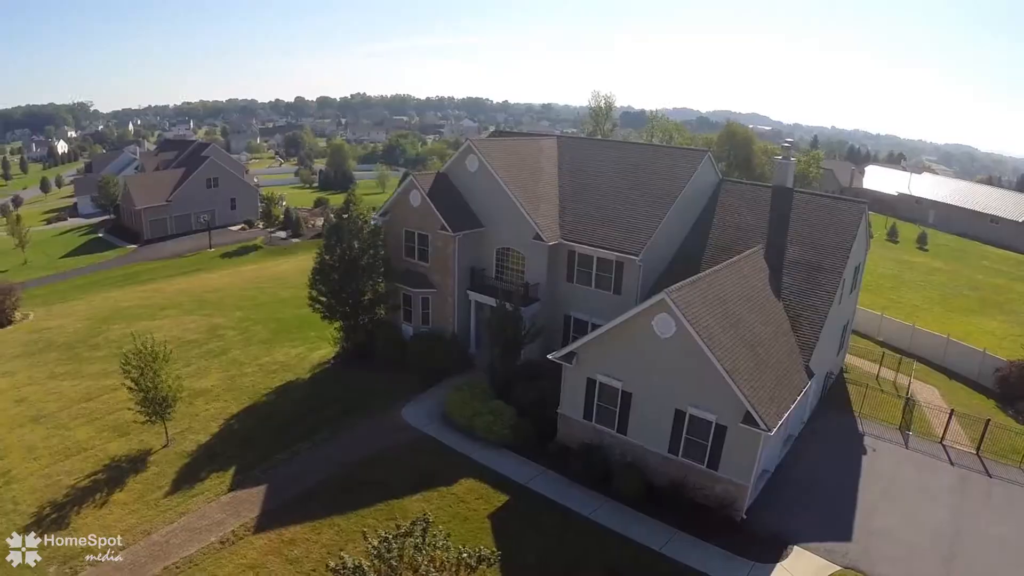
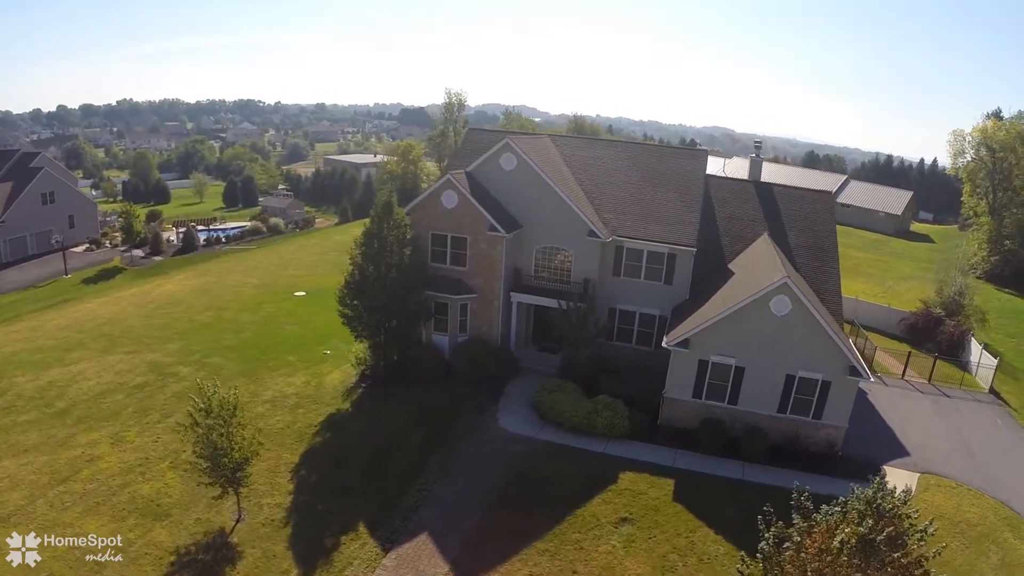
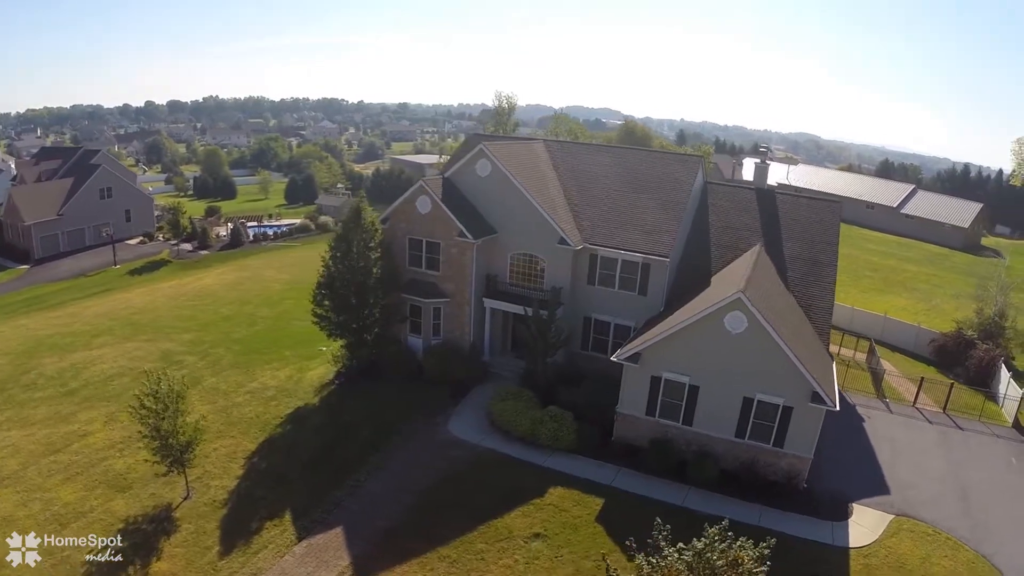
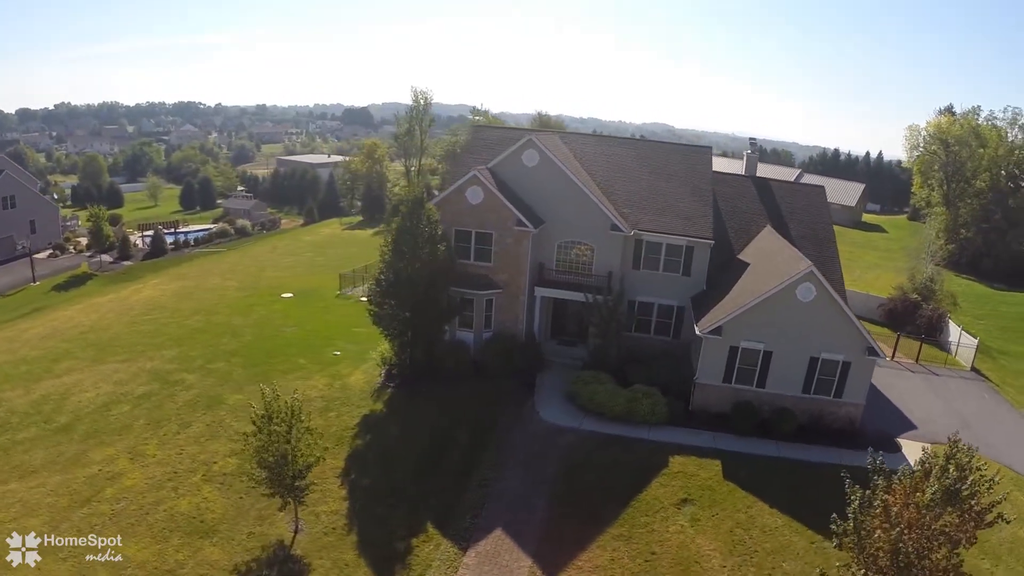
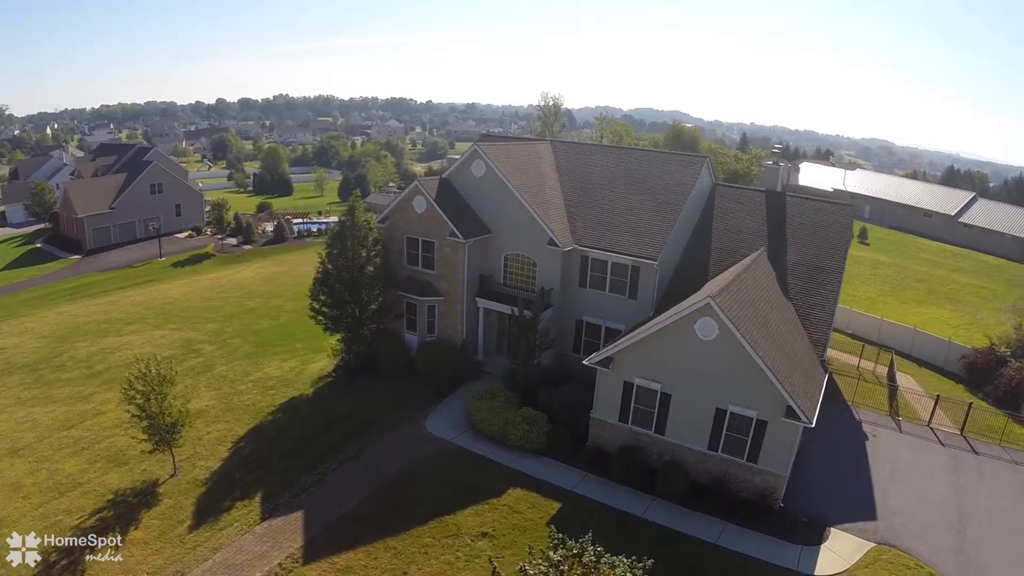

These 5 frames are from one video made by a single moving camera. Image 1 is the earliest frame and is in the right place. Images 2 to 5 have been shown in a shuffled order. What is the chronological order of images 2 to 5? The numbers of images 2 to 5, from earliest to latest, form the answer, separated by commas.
5, 3, 2, 4
